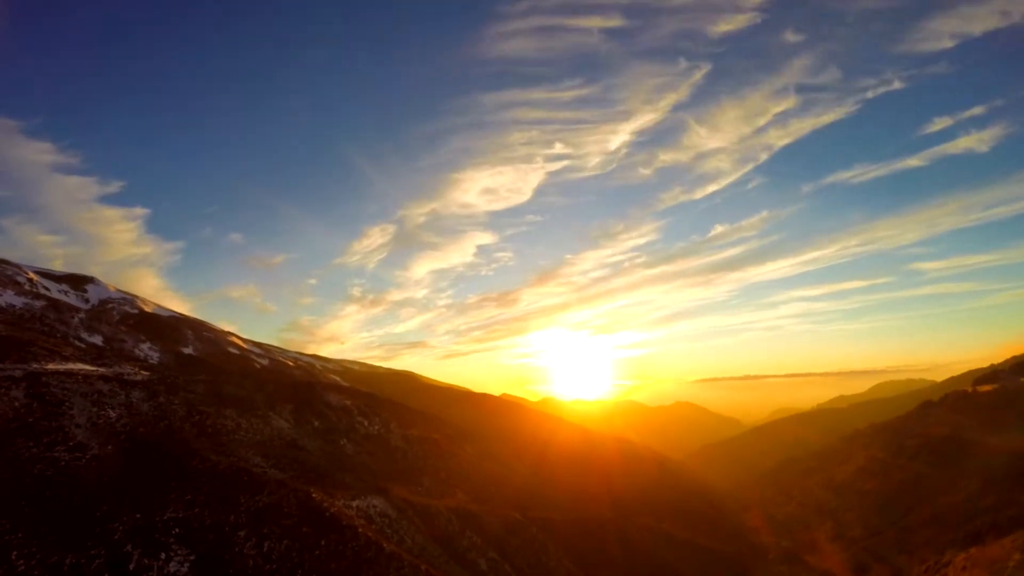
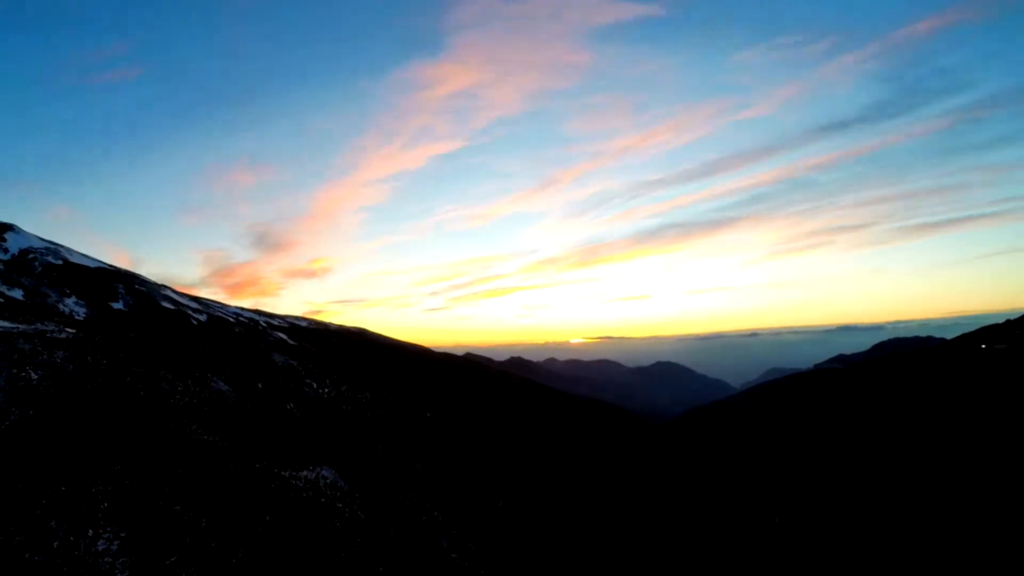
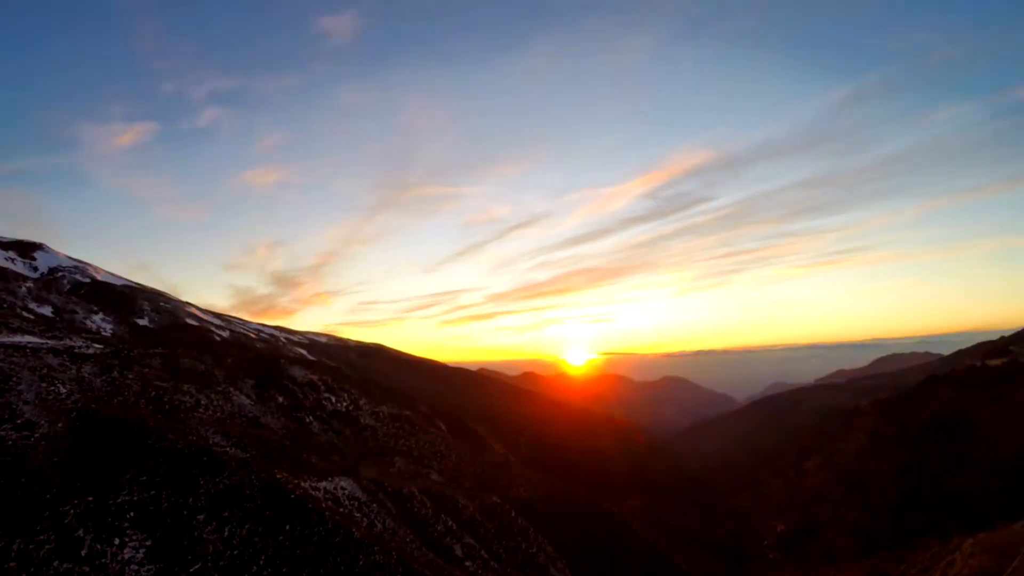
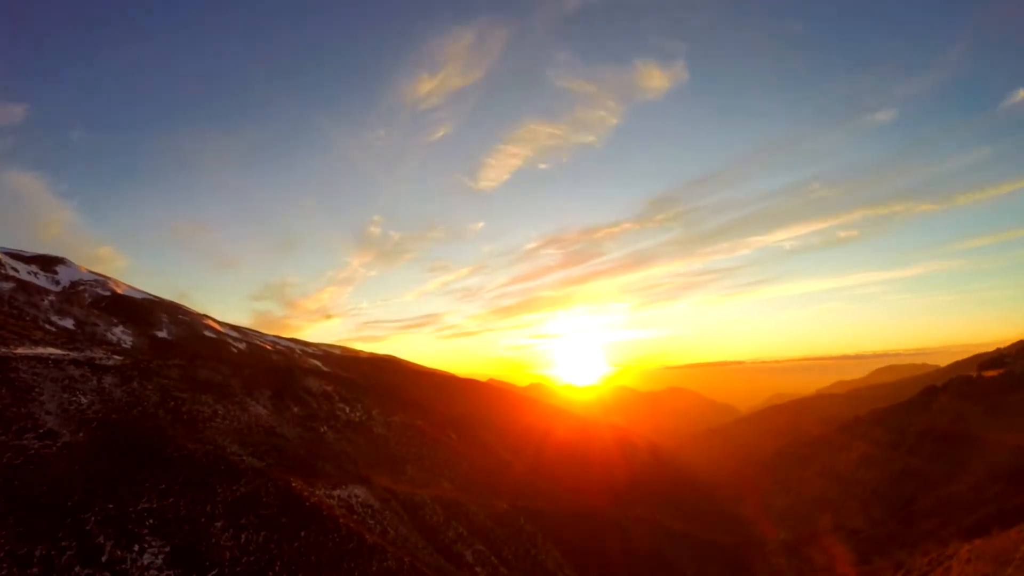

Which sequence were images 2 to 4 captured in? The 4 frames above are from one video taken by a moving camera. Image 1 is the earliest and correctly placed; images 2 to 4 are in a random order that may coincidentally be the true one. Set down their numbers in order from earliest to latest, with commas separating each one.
4, 3, 2
